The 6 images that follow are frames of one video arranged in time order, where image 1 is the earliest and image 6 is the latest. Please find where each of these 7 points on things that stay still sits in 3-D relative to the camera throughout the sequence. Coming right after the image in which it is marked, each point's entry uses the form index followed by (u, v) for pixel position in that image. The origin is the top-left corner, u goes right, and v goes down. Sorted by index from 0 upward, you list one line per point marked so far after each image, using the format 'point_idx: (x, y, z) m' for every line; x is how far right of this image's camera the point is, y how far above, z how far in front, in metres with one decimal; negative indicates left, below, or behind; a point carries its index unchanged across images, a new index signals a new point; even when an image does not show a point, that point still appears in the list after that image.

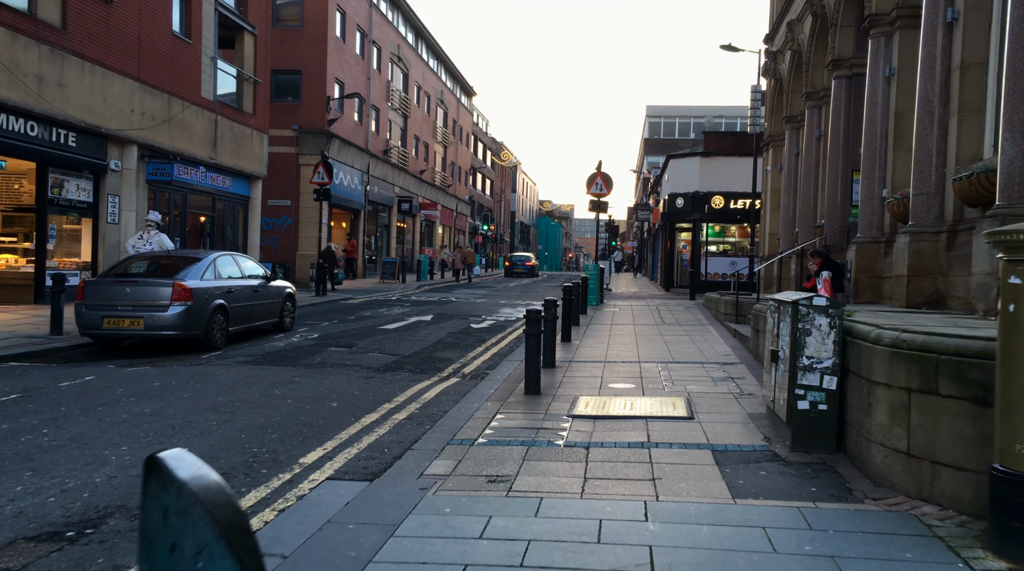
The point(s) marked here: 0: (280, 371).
0: (-2.8, -1.0, +10.3) m
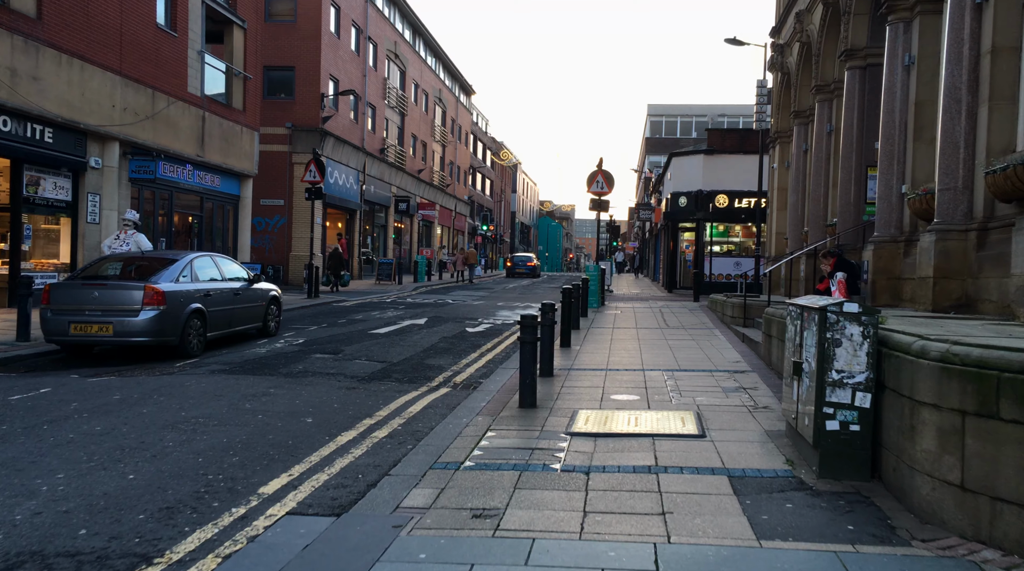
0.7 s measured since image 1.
0: (-2.9, -1.1, +9.6) m
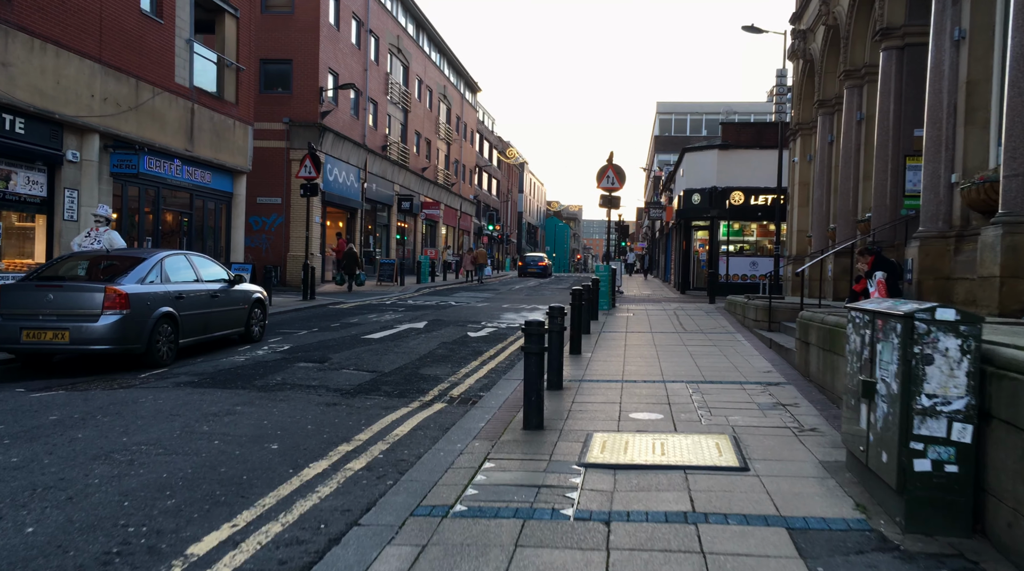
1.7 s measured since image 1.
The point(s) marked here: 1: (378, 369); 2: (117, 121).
0: (-2.9, -1.1, +8.4) m
1: (-1.7, -1.1, +10.7) m
2: (-8.4, +3.5, +18.0) m
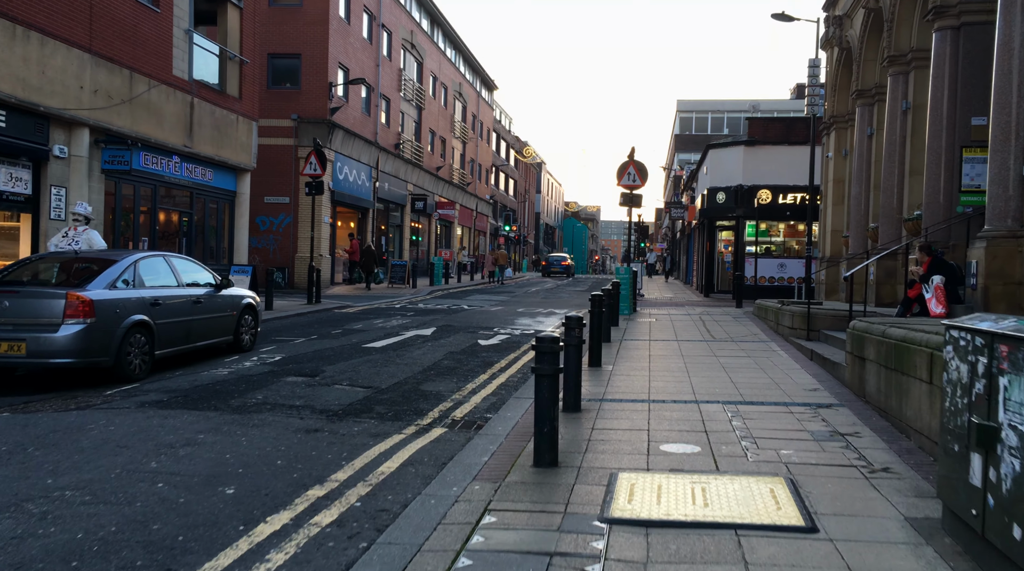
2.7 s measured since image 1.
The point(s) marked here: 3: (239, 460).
0: (-2.8, -1.2, +7.3) m
1: (-1.6, -1.1, +9.6) m
2: (-8.1, +3.4, +17.0) m
3: (-1.9, -1.2, +6.0) m
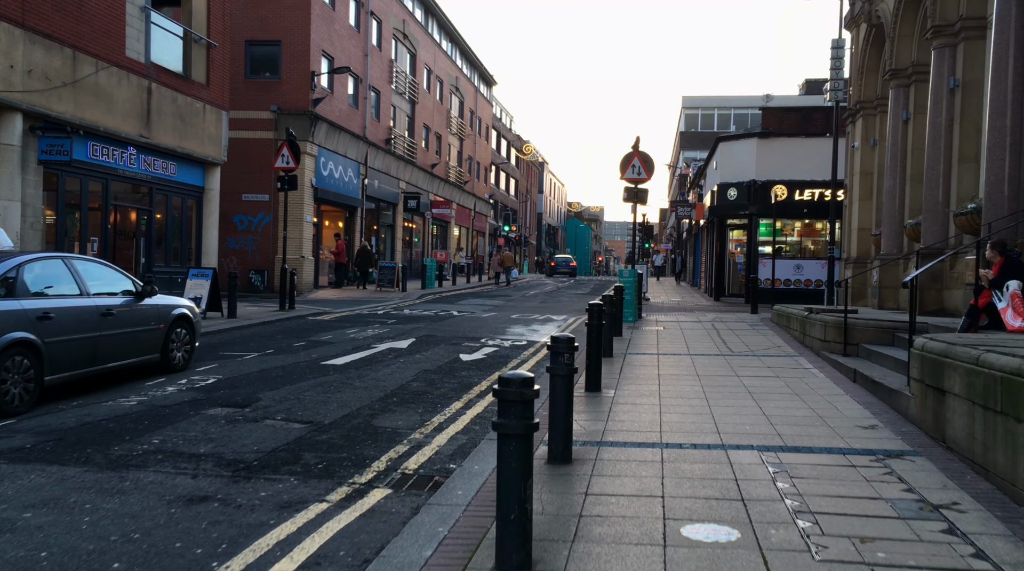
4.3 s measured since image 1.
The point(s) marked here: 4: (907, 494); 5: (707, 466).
0: (-3.0, -1.2, +5.4) m
1: (-1.8, -1.2, +7.6) m
2: (-8.3, +3.3, +15.1) m
3: (-2.2, -1.3, +4.0) m
4: (+2.4, -1.3, +5.2) m
5: (+1.4, -1.2, +5.9) m
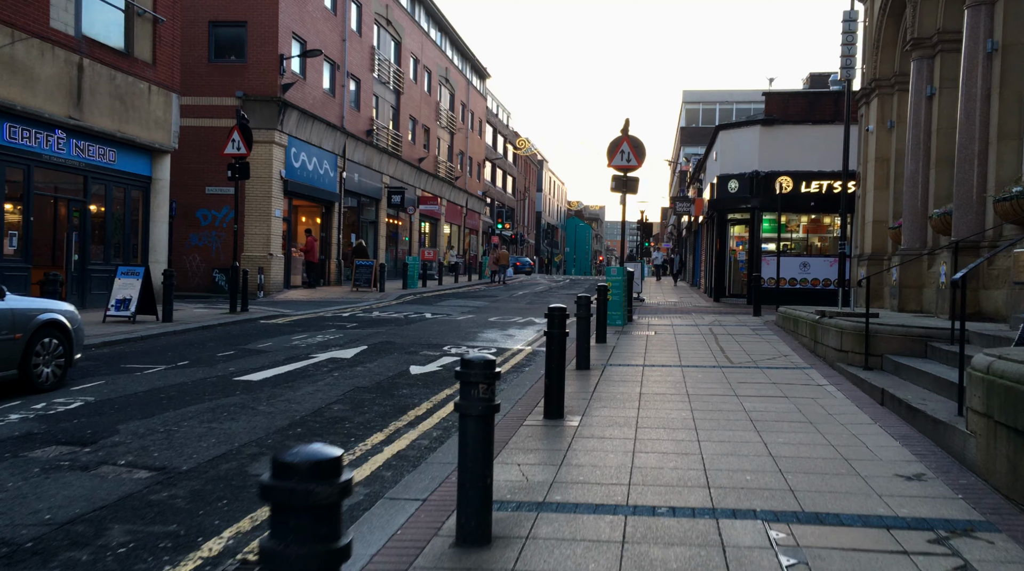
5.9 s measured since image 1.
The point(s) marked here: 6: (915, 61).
0: (-3.5, -1.2, +3.4) m
1: (-2.3, -1.2, +5.7) m
2: (-8.8, +3.3, +13.2) m
3: (-2.7, -1.3, +2.1) m
4: (+1.9, -1.3, +3.2) m
5: (+0.8, -1.2, +4.0) m
6: (+6.5, +3.6, +13.6) m
